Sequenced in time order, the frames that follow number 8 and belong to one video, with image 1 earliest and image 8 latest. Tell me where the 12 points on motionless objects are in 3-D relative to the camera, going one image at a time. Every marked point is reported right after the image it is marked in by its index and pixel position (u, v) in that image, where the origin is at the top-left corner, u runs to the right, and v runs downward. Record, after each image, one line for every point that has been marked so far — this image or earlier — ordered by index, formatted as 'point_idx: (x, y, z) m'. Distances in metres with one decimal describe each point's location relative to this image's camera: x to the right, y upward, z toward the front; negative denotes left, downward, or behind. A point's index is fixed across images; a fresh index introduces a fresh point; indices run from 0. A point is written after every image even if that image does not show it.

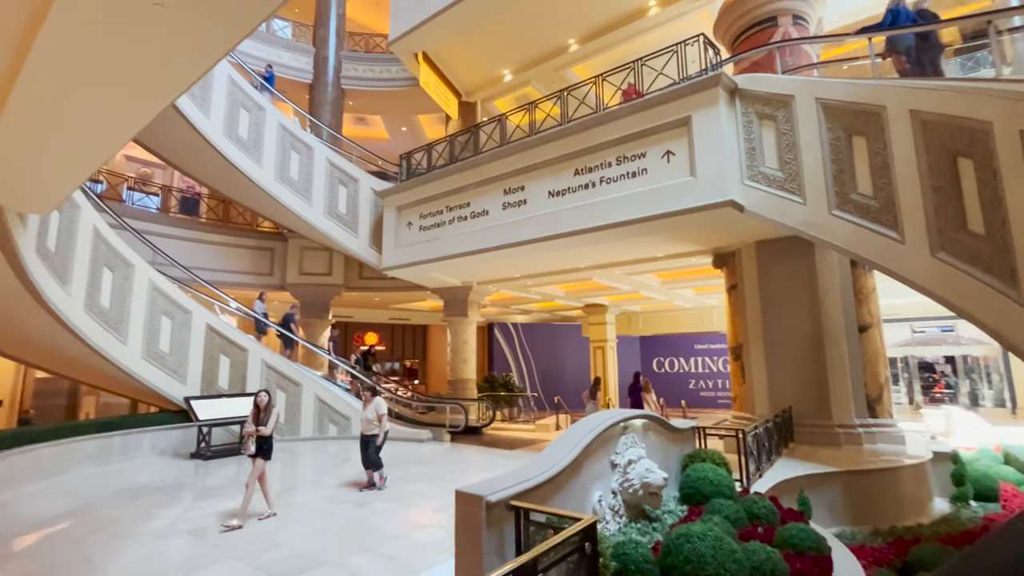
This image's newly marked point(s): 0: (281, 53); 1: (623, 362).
0: (-5.8, +5.8, +11.9) m
1: (+4.1, -2.6, +17.2) m
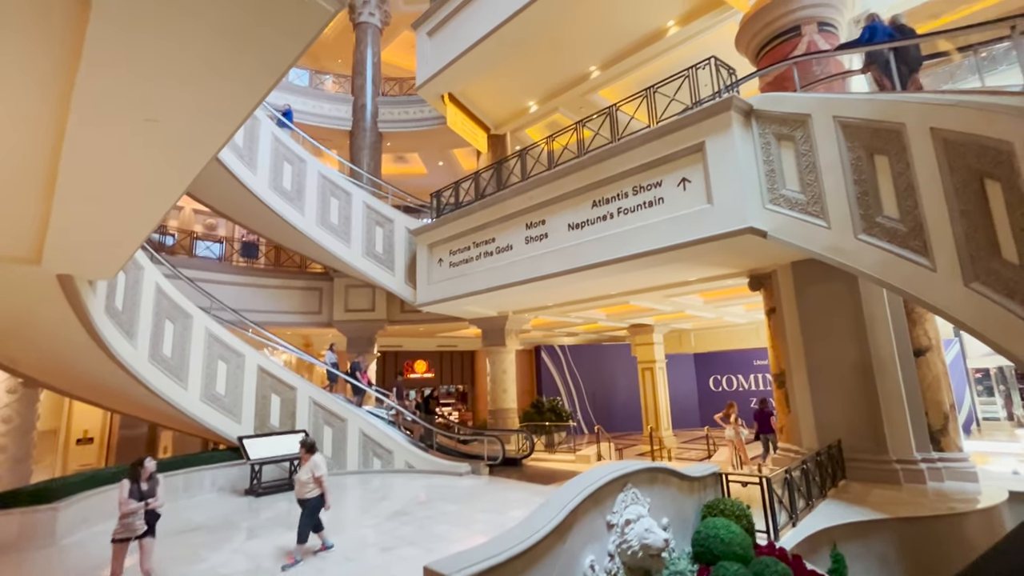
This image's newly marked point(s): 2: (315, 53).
0: (-5.1, +4.9, +12.8) m
1: (+5.8, -3.2, +16.6) m
2: (-6.3, +7.6, +15.5) m
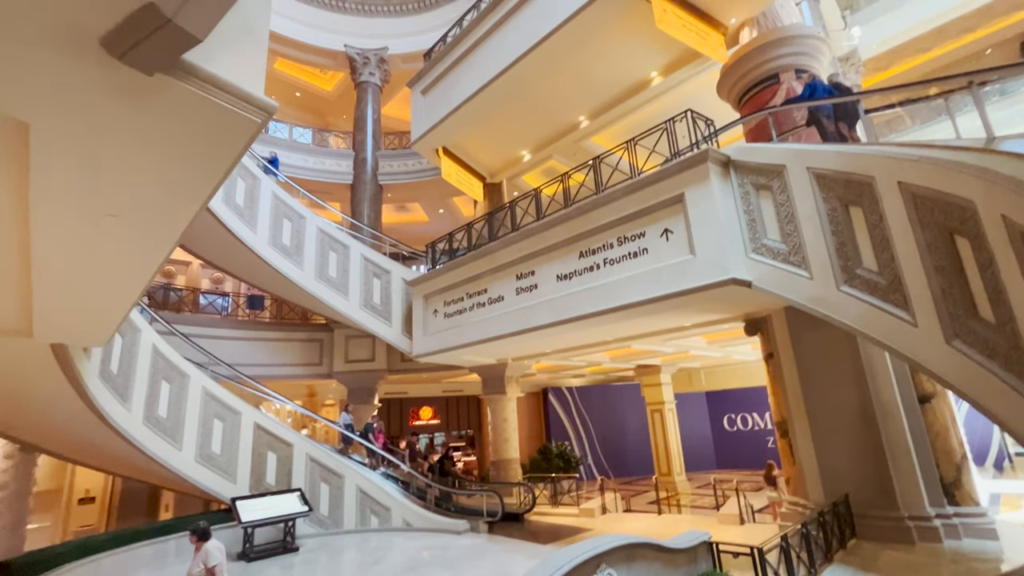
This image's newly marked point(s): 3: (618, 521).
0: (-5.2, +3.5, +13.2) m
1: (+6.0, -4.5, +16.1) m
2: (-6.4, +6.0, +16.1) m
3: (+1.8, -4.1, +8.3) m
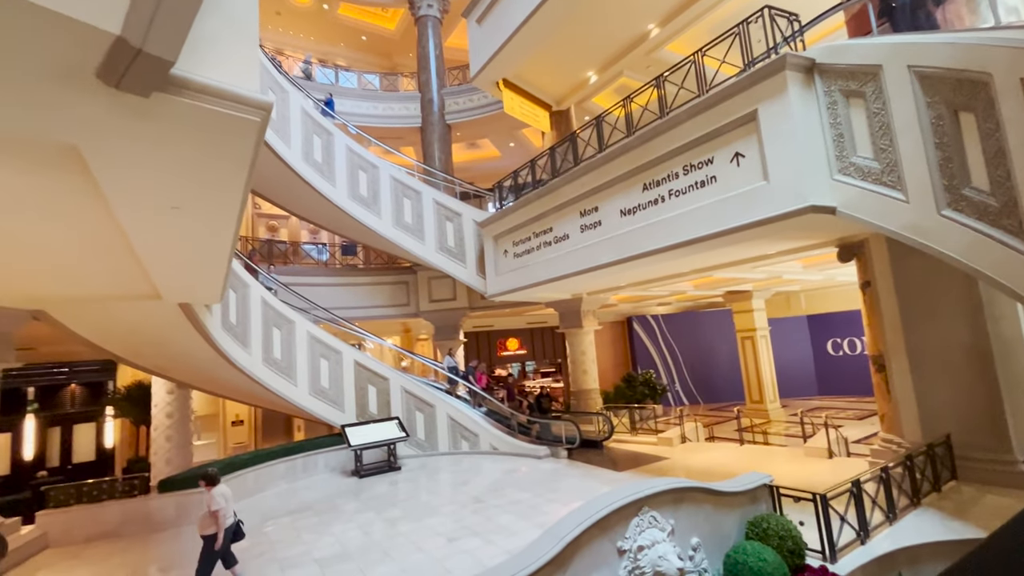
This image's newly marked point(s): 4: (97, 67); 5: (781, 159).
0: (-3.3, +5.1, +13.3) m
1: (+8.8, -1.9, +15.2) m
2: (-4.2, +7.9, +16.1) m
3: (+3.2, -2.9, +8.4) m
4: (-1.3, +0.7, +1.5) m
5: (+2.5, +1.2, +4.4) m
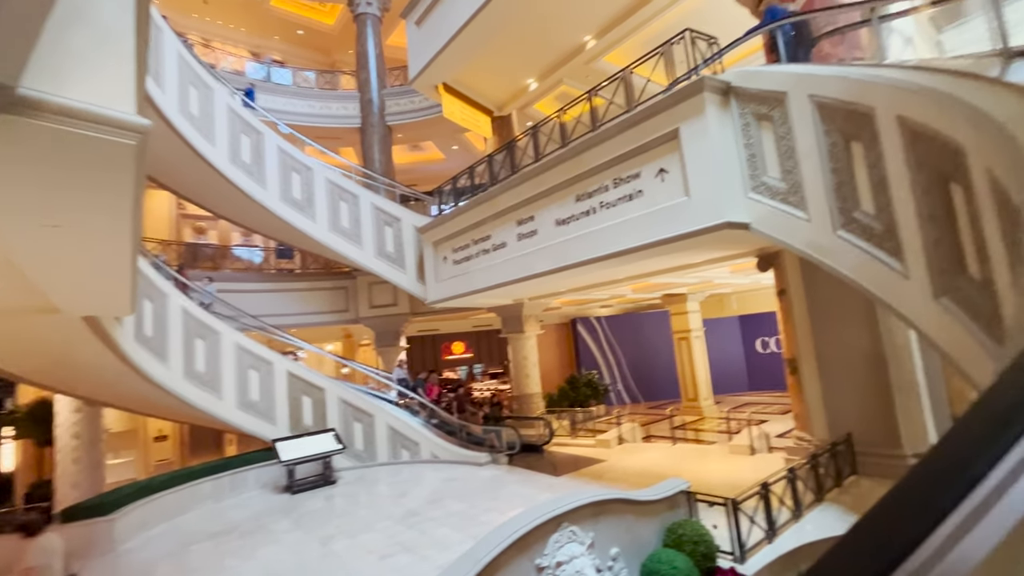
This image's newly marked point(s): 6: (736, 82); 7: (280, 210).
0: (-4.9, +5.0, +12.9) m
1: (+7.0, -1.9, +16.0) m
2: (-6.0, +7.8, +15.5) m
3: (+2.2, -3.0, +8.7) m
4: (-1.7, +0.6, +1.4) m
5: (+1.8, +1.1, +4.6) m
6: (+2.1, +2.0, +4.5) m
7: (-4.4, +1.5, +9.0) m
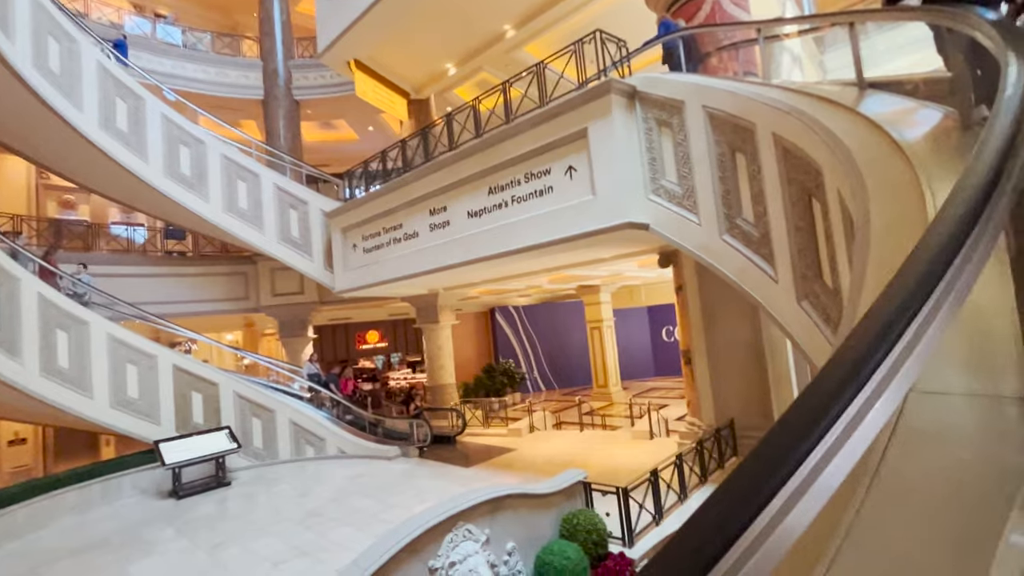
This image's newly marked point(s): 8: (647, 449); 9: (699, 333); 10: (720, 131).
0: (-6.9, +5.3, +11.7) m
1: (+4.2, -1.7, +16.9) m
2: (-8.4, +8.3, +14.1) m
3: (+0.6, -2.8, +8.9) m
4: (-2.0, +0.6, +1.0) m
5: (+0.9, +1.1, +4.7) m
6: (+1.3, +2.0, +4.7) m
7: (-5.9, +1.7, +8.1) m
8: (+2.1, -2.5, +7.5) m
9: (+2.4, -0.6, +6.1) m
10: (+1.8, +1.3, +4.1) m
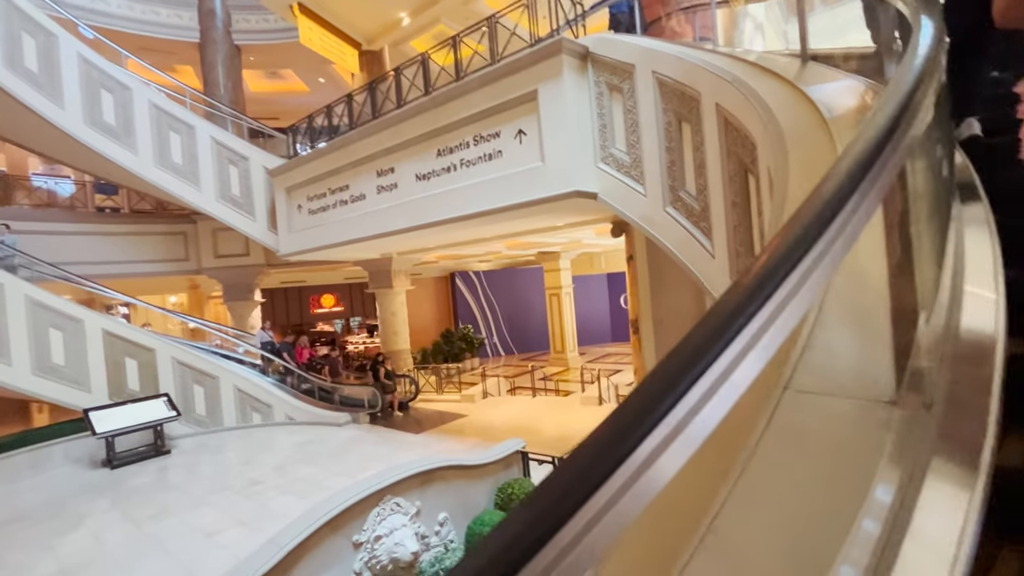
0: (-7.8, +6.2, +10.7) m
1: (+2.7, -0.5, +17.1) m
2: (-9.5, +9.4, +12.7) m
3: (-0.3, -2.2, +9.0) m
4: (-2.3, +0.6, +0.7) m
5: (+0.4, +1.4, +4.6) m
6: (+0.8, +2.3, +4.5) m
7: (-6.6, +2.4, +7.4) m
8: (+1.3, -2.0, +7.6) m
9: (+1.7, -0.2, +6.2) m
10: (+1.3, +1.6, +4.0) m
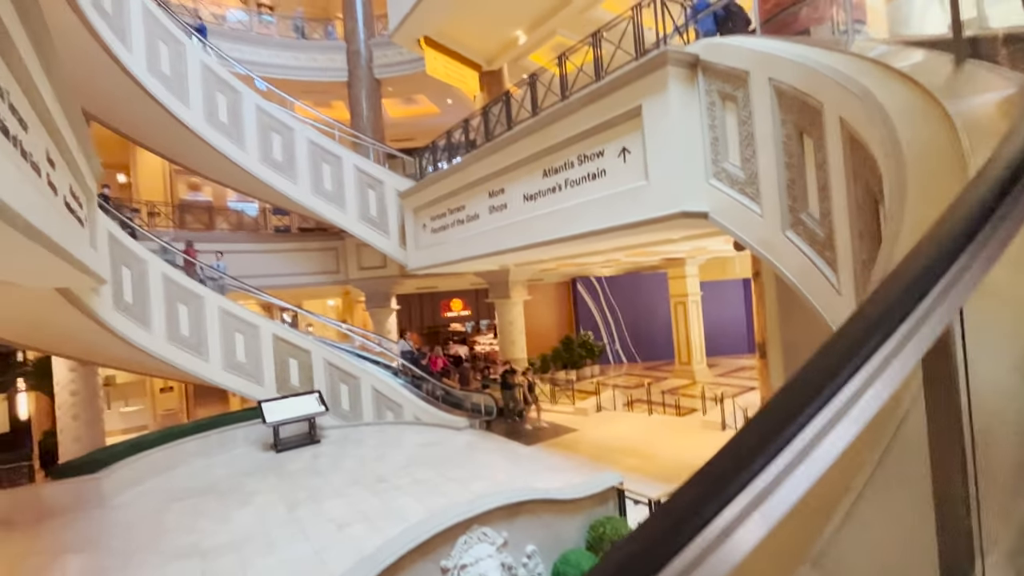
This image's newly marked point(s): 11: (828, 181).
0: (-5.0, +6.0, +12.4) m
1: (+6.9, -0.7, +15.8) m
2: (-6.0, +9.2, +14.7) m
3: (+1.8, -2.4, +8.8) m
4: (-2.3, +0.4, +1.3) m
5: (+1.3, +1.1, +4.3) m
6: (+1.6, +2.0, +4.1) m
7: (-4.7, +2.1, +8.9) m
8: (+3.0, -2.3, +7.0) m
9: (+3.0, -0.4, +5.5) m
10: (+2.0, +1.3, +3.5) m
11: (+2.1, +0.7, +3.2) m
